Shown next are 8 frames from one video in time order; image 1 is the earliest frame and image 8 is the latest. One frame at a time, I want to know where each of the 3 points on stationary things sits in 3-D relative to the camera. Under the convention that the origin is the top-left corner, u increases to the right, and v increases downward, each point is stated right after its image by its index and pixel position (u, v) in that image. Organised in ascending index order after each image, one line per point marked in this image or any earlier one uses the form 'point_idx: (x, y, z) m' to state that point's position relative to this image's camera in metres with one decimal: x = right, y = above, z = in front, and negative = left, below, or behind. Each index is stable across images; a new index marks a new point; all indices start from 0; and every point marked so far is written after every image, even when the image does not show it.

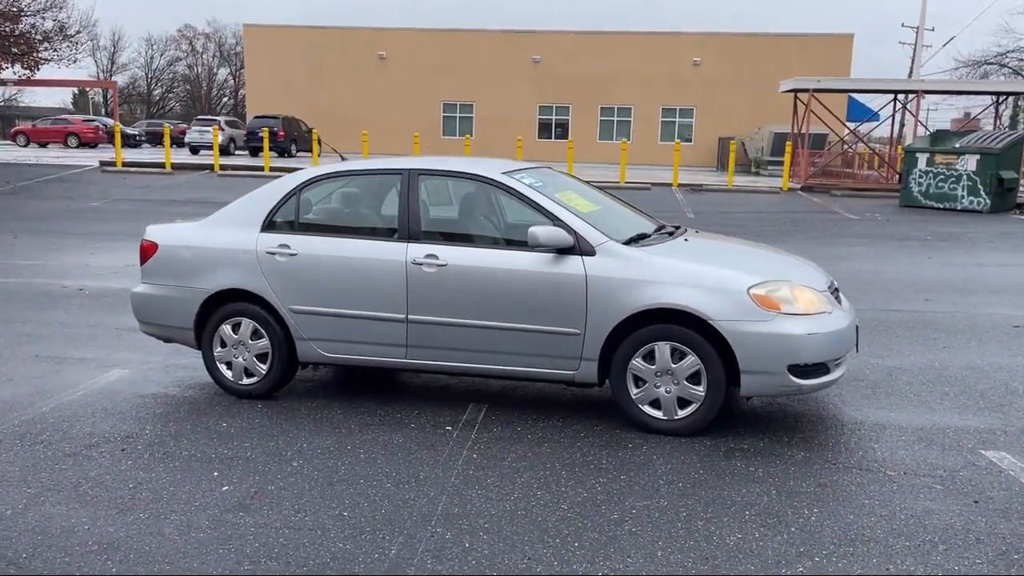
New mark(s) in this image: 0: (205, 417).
0: (-2.0, -0.8, +5.7) m
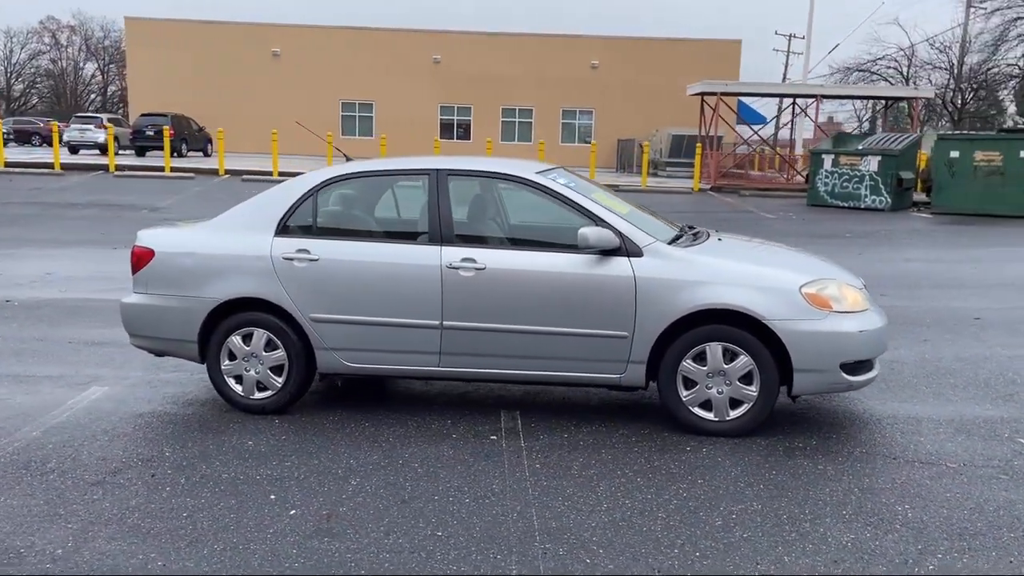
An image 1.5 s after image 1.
0: (-1.8, -0.9, +5.4) m
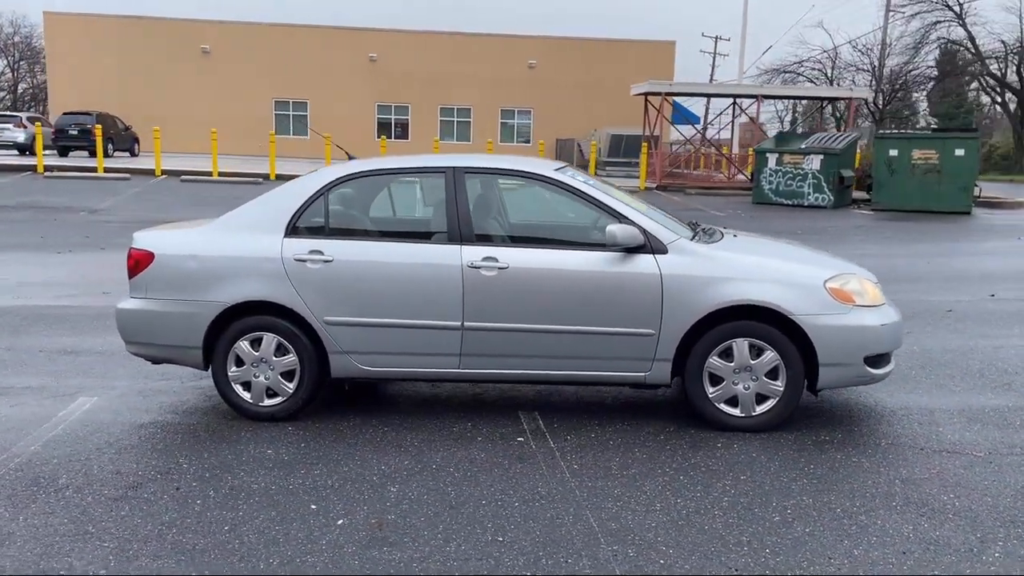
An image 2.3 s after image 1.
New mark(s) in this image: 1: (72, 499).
0: (-1.6, -0.9, +5.1) m
1: (-2.1, -1.0, +4.3) m
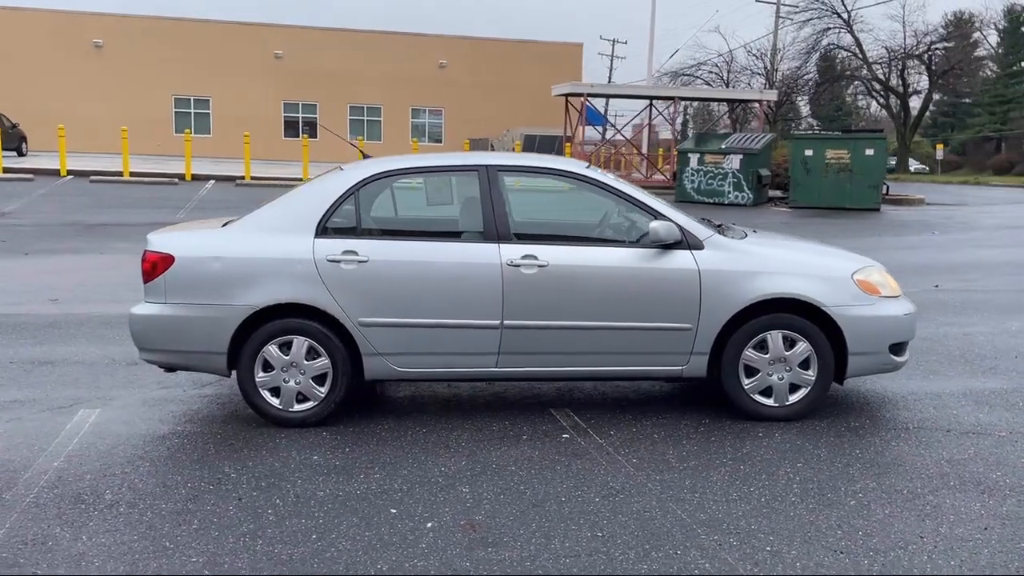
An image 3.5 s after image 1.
0: (-1.3, -0.9, +5.0) m
1: (-1.8, -1.1, +4.1) m
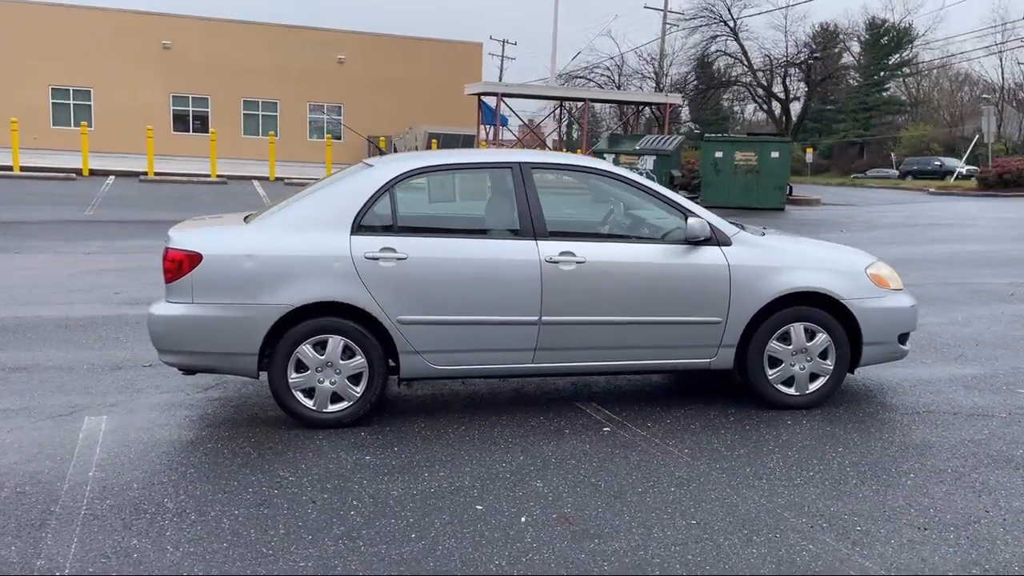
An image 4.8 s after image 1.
0: (-1.0, -0.9, +4.9) m
1: (-1.4, -1.0, +3.9) m
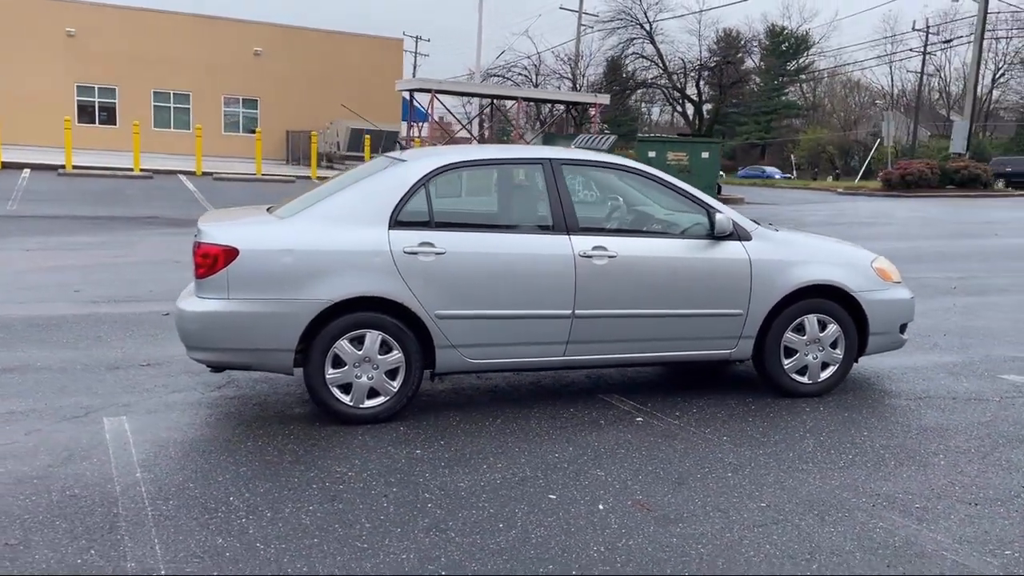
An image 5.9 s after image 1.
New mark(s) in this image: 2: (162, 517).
0: (-0.8, -0.9, +4.8) m
1: (-1.0, -1.0, +3.9) m
2: (-1.6, -1.0, +3.9) m
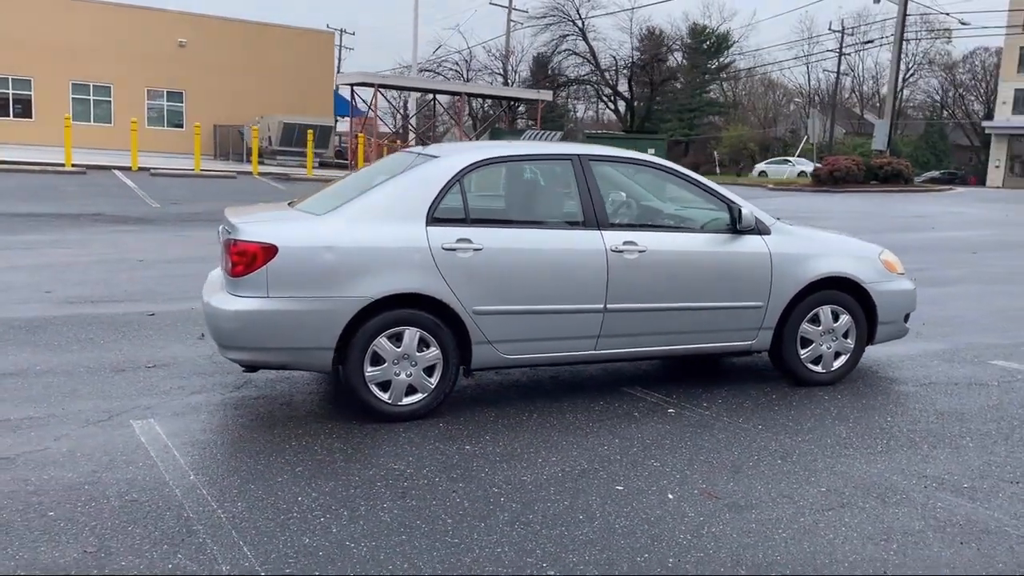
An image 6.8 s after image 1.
0: (-0.5, -0.9, +4.8) m
1: (-0.6, -1.0, +3.8) m
2: (-1.2, -1.0, +3.8) m
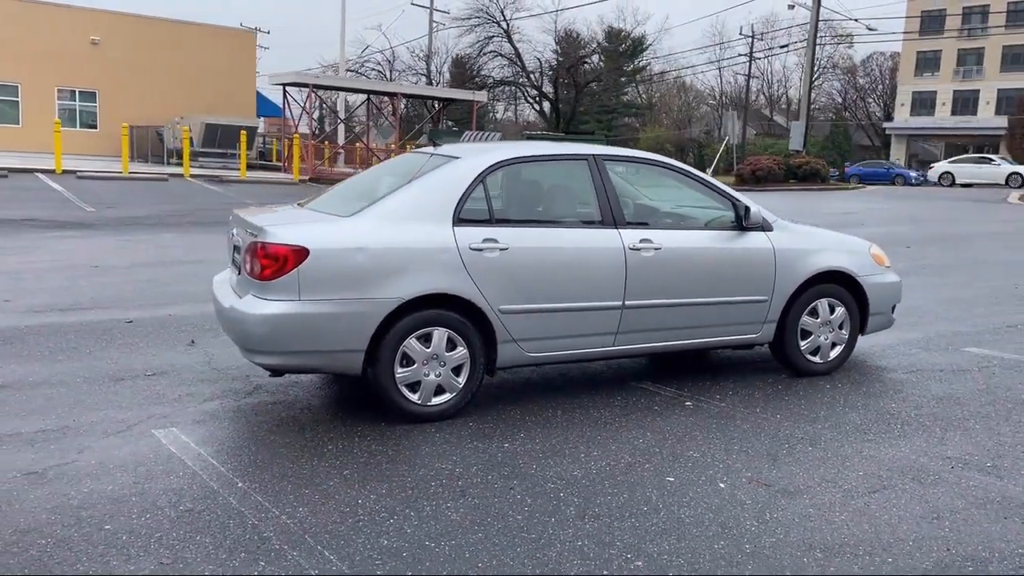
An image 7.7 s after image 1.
0: (-0.3, -0.9, +4.8) m
1: (-0.3, -1.0, +3.8) m
2: (-0.9, -1.0, +3.8) m
